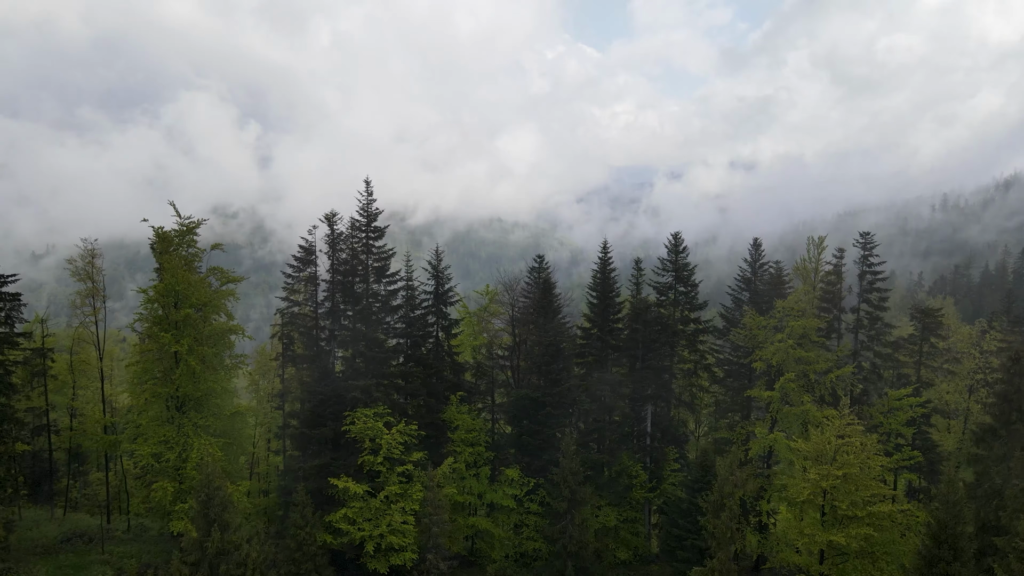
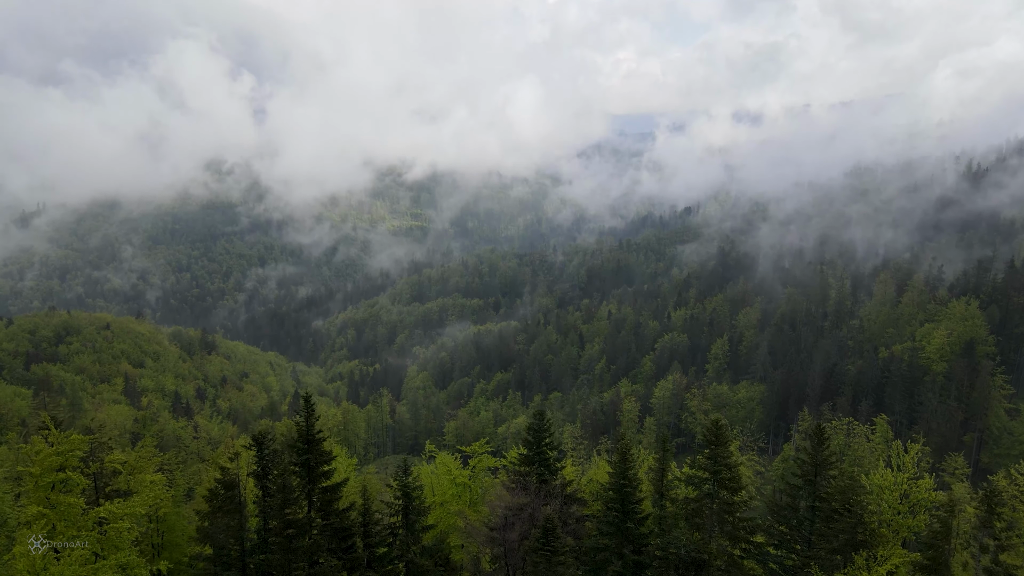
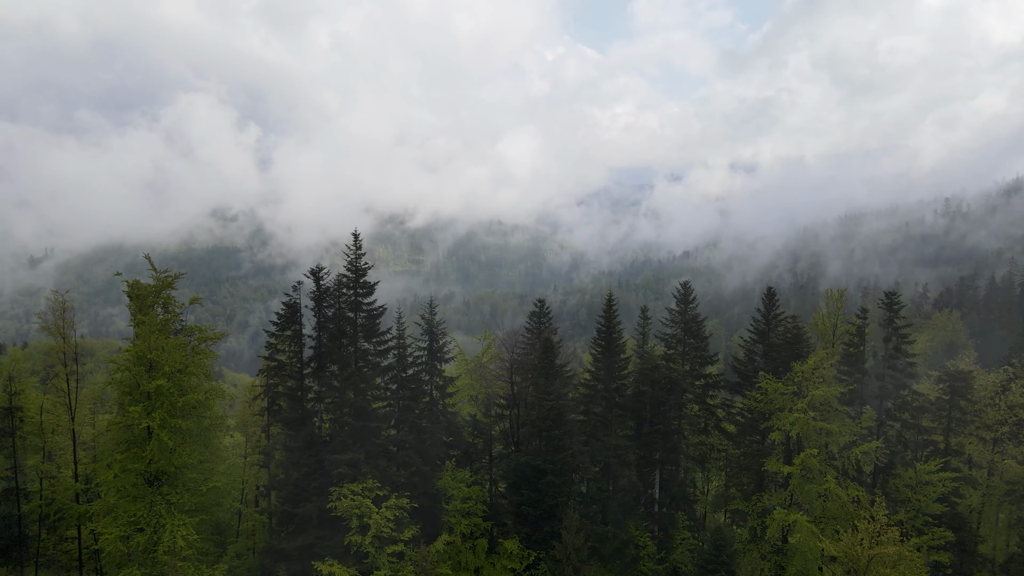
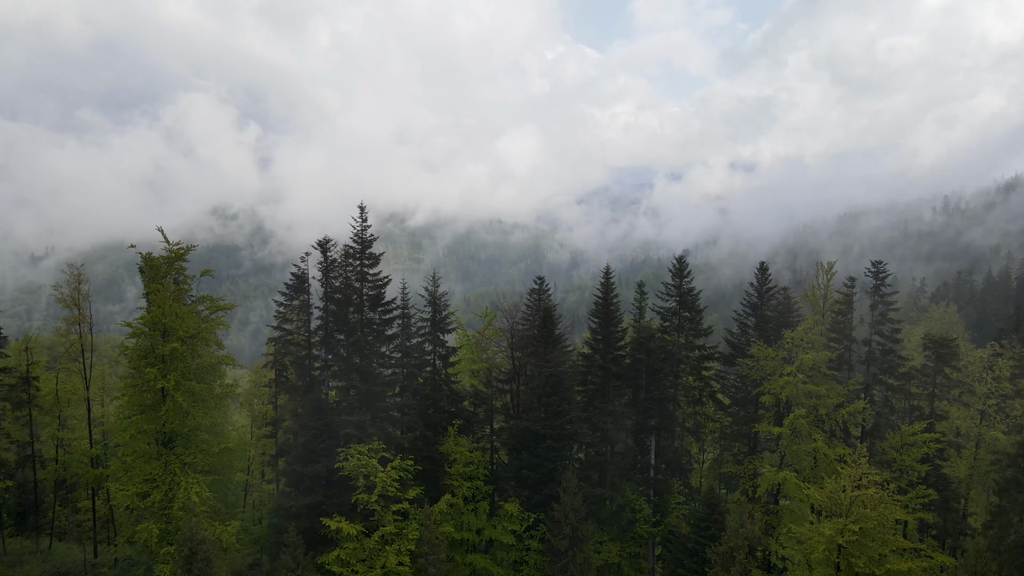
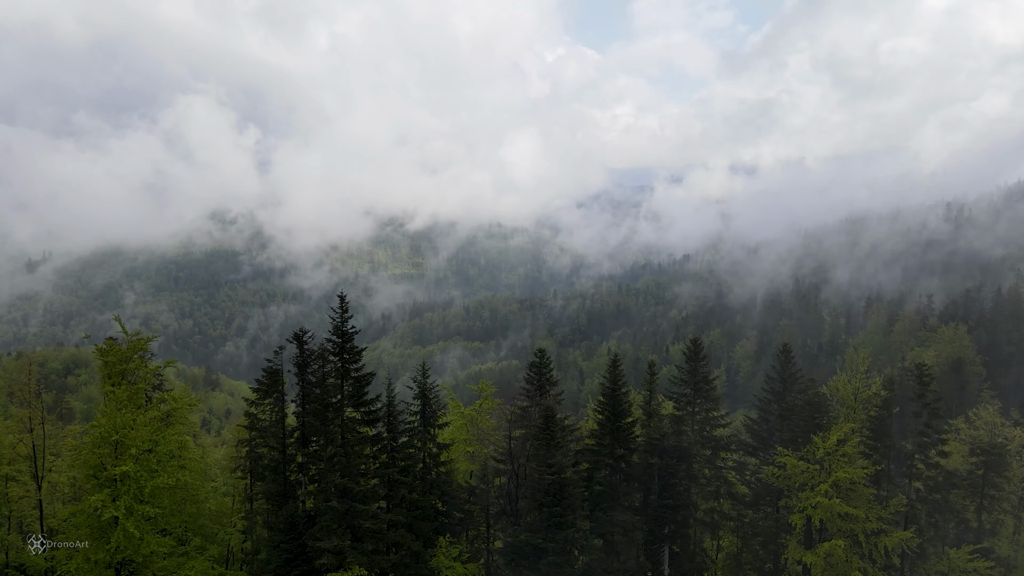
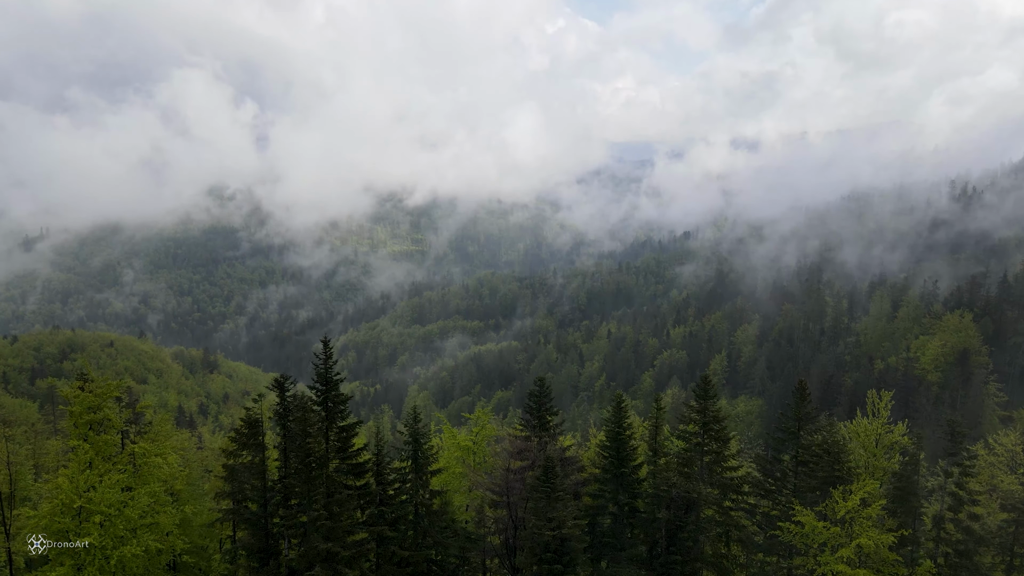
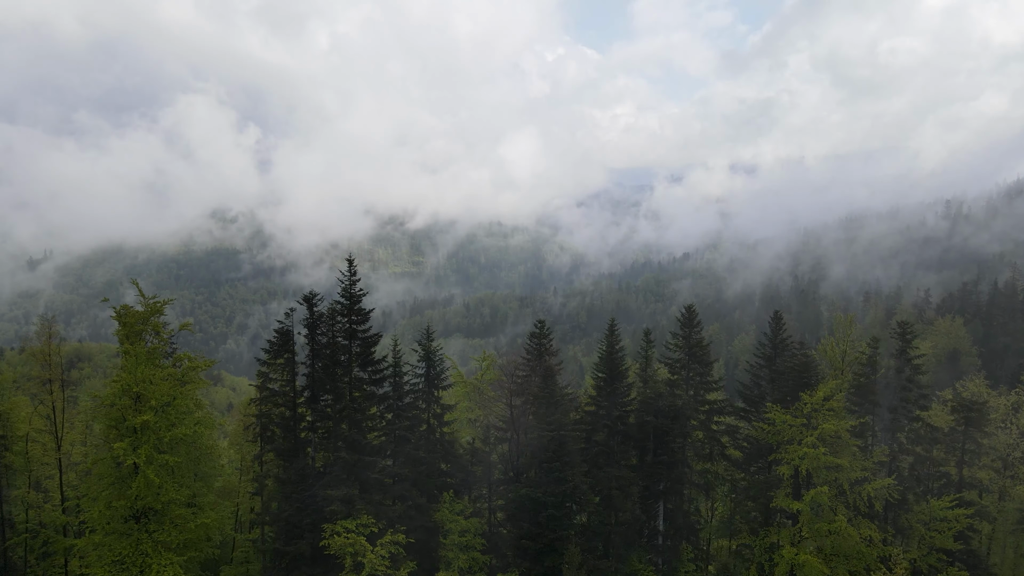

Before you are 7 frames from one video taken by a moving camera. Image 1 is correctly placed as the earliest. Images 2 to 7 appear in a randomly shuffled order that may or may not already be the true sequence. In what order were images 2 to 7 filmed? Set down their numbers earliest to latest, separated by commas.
4, 3, 7, 5, 6, 2
